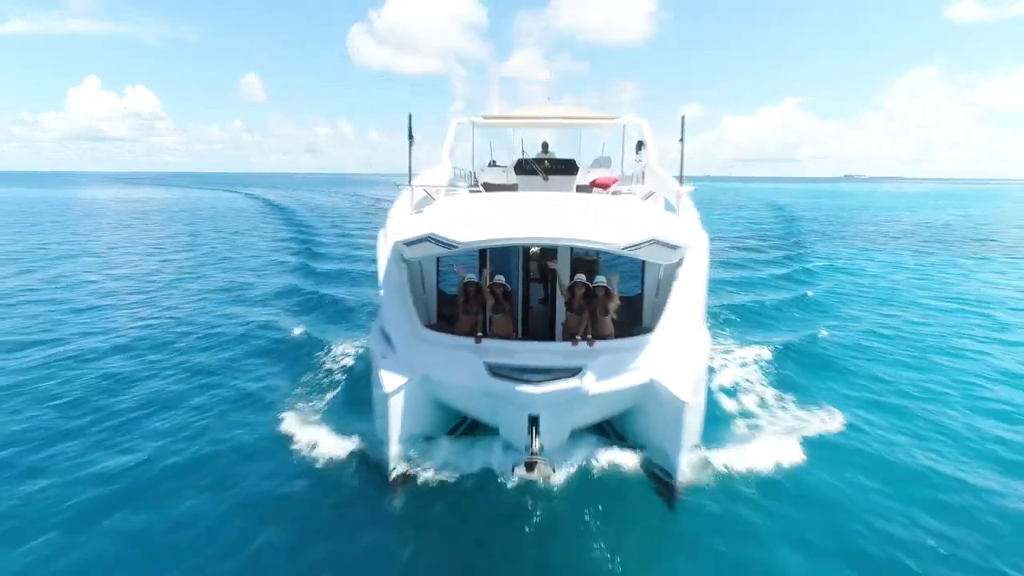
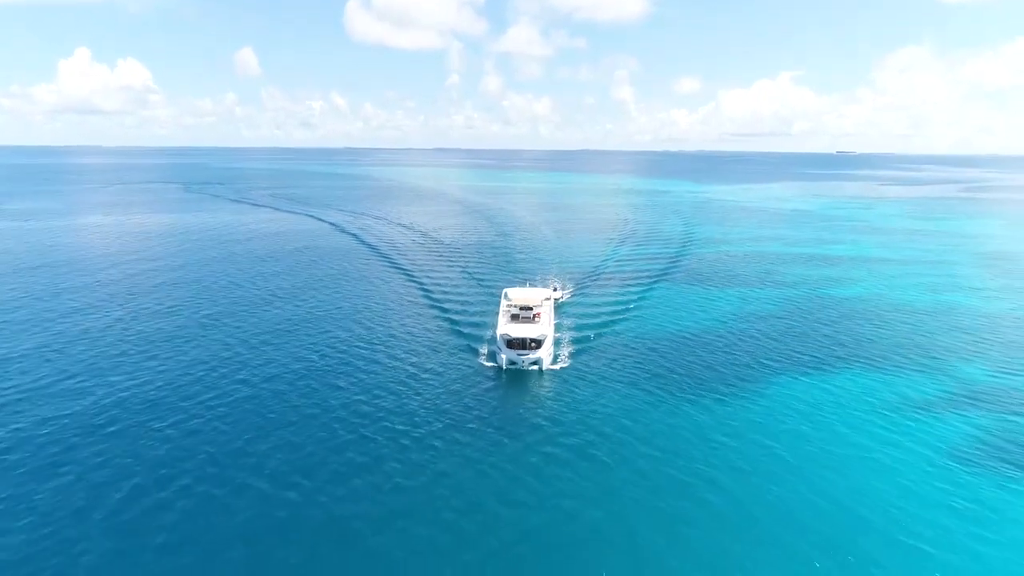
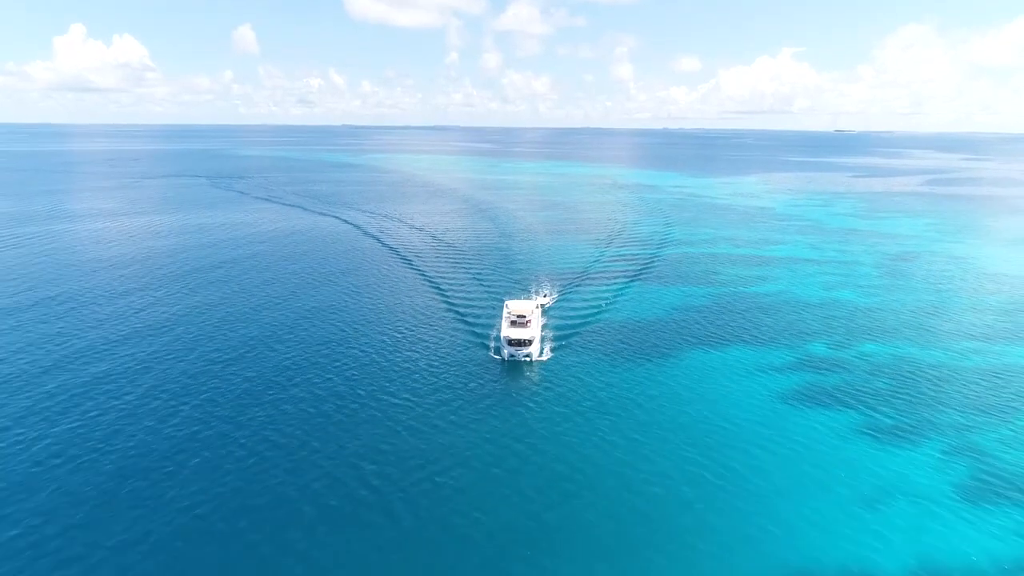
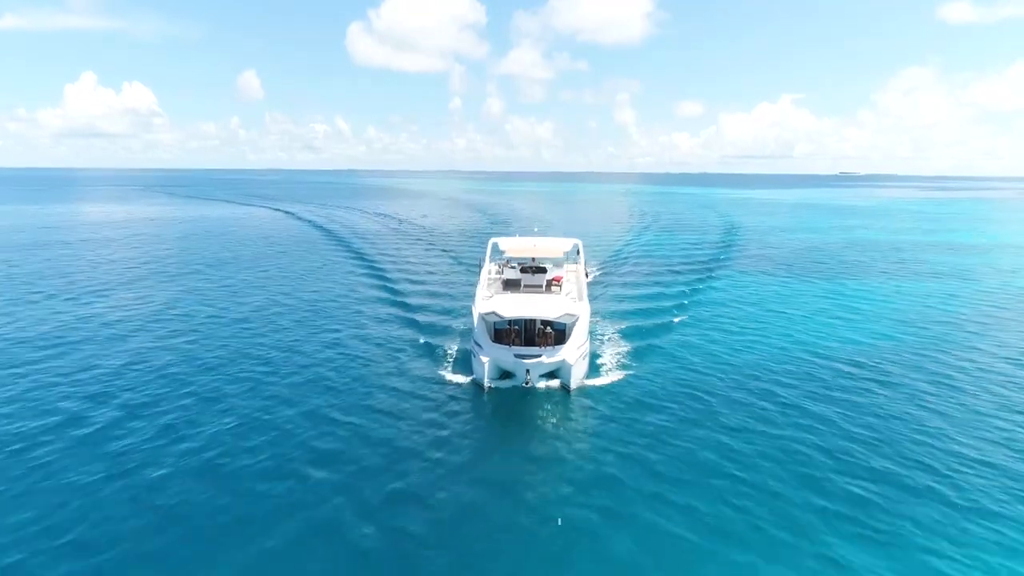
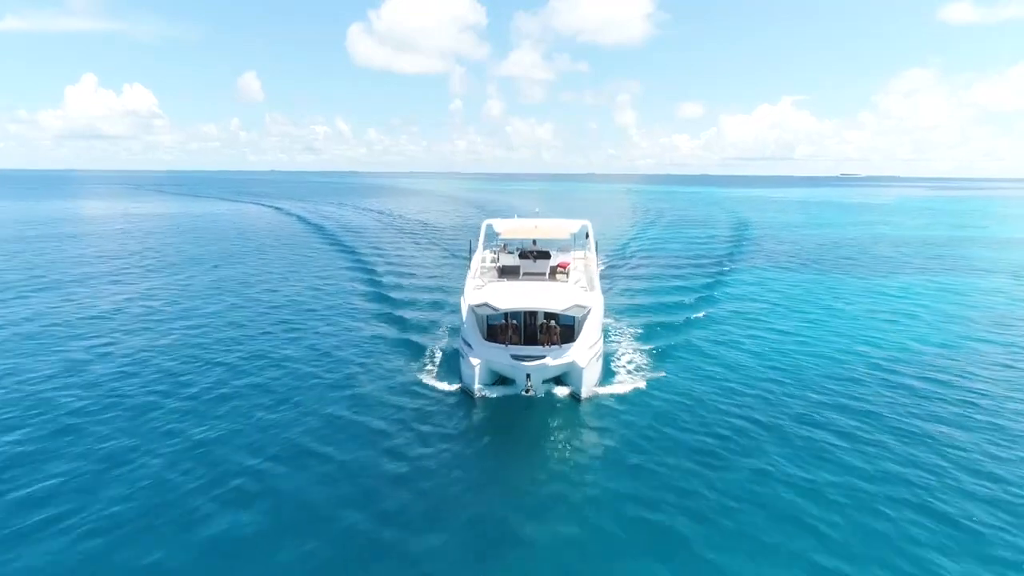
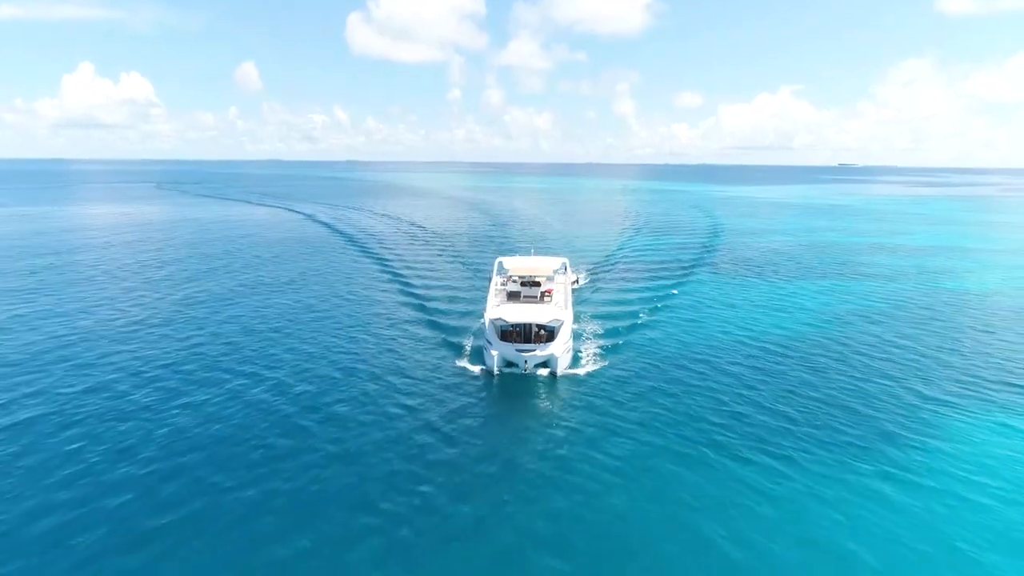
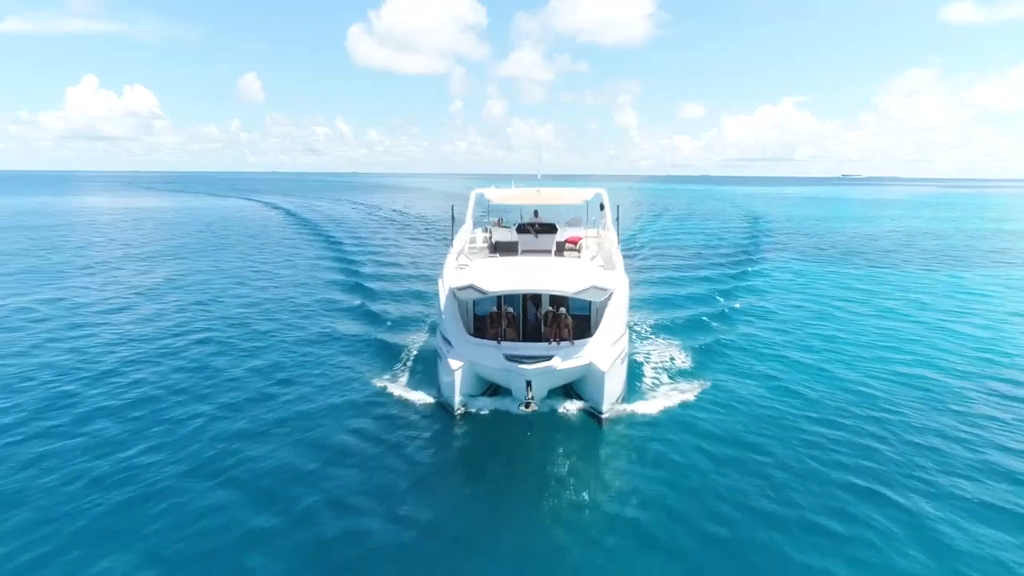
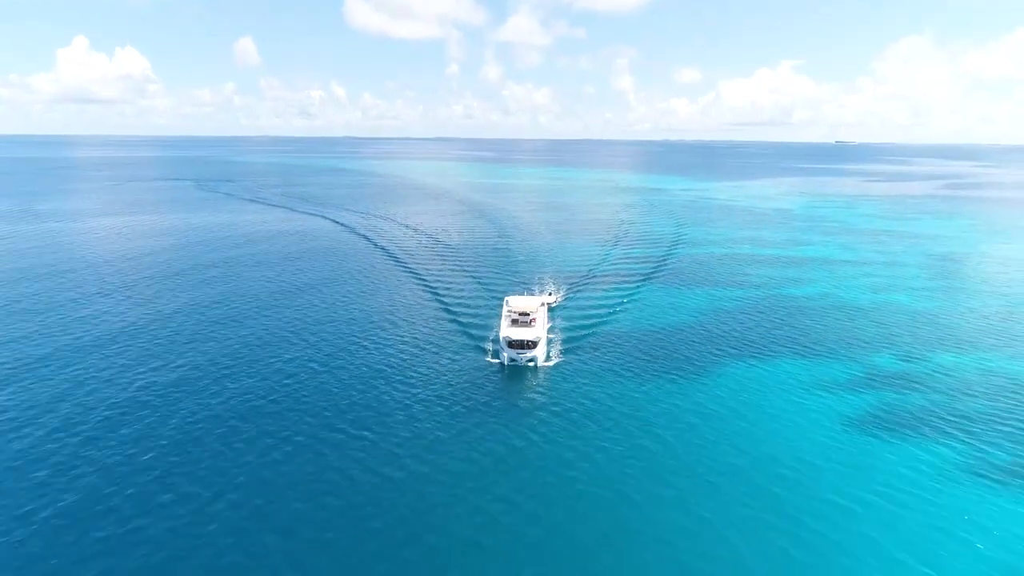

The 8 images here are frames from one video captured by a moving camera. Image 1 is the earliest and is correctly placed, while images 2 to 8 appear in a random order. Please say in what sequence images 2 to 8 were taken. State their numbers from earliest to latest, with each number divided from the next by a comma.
7, 5, 4, 6, 2, 8, 3
